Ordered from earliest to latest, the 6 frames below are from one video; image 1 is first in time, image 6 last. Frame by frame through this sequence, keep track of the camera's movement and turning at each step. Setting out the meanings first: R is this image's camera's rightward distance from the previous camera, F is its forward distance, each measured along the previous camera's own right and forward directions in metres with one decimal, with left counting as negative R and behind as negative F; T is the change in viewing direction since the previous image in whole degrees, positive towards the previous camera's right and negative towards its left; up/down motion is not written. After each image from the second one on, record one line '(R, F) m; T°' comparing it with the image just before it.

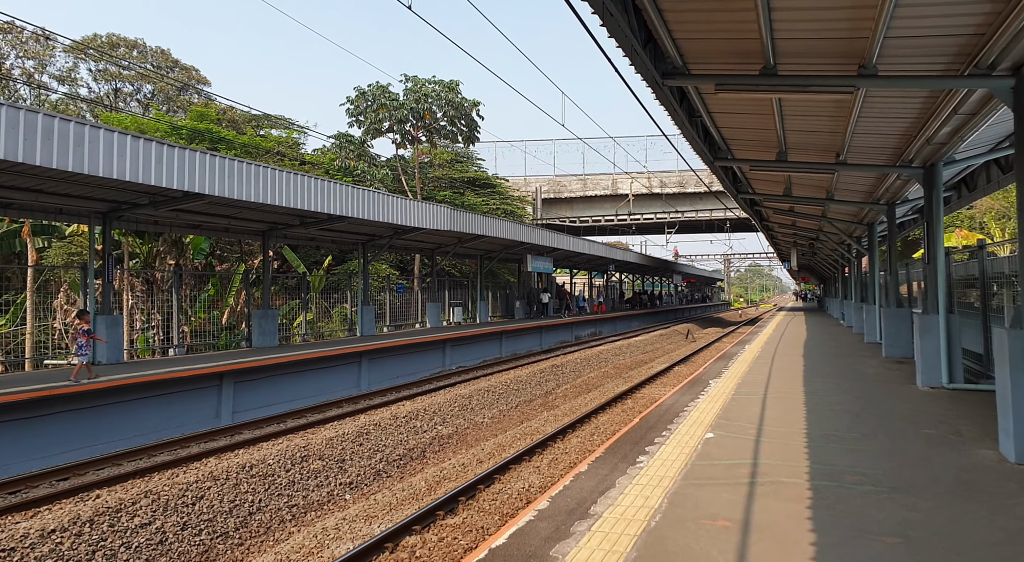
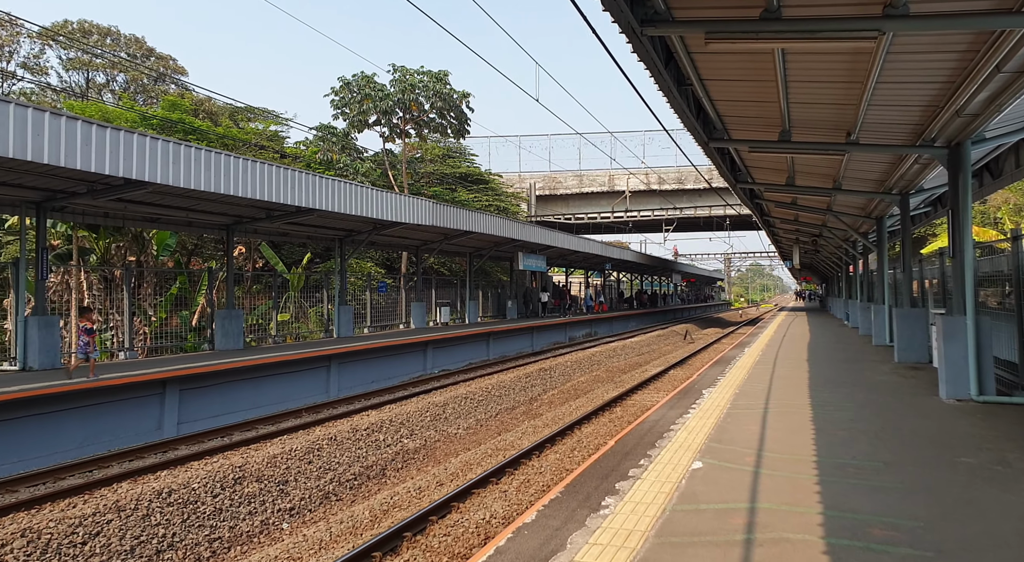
(+0.4, +1.1) m; 0°
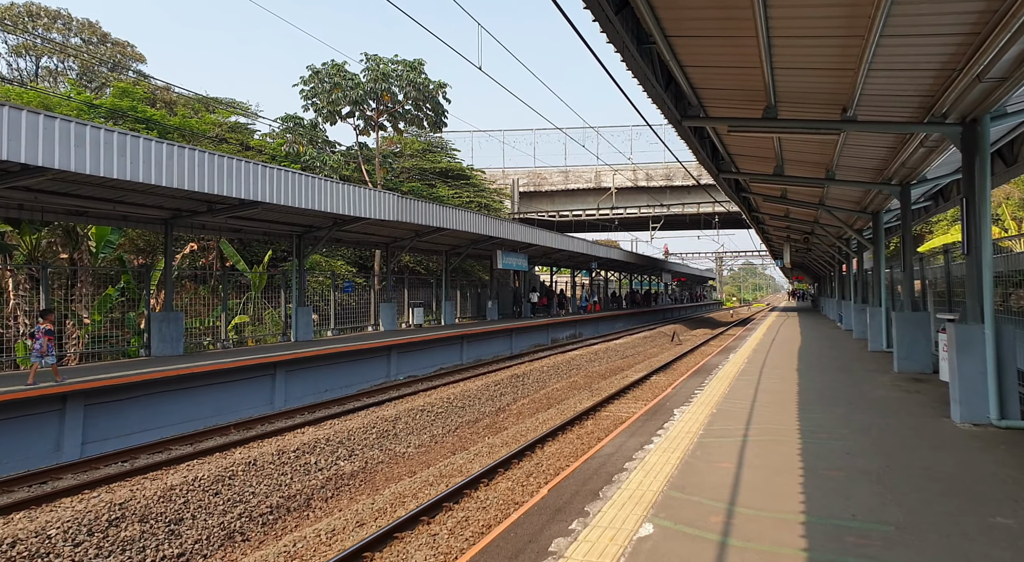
(+0.6, +1.2) m; +1°
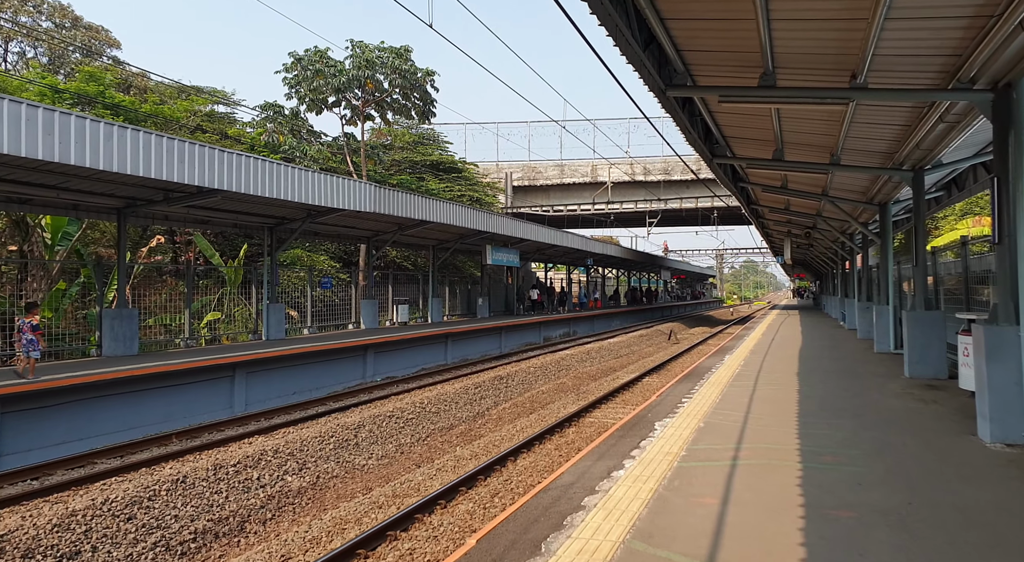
(+0.4, +1.0) m; 0°
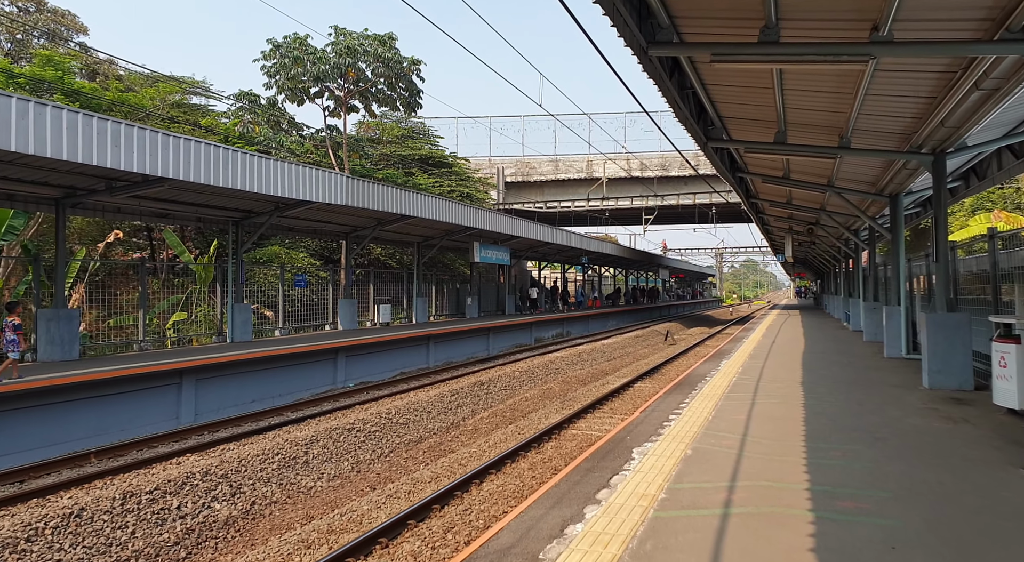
(+0.4, +1.1) m; 0°
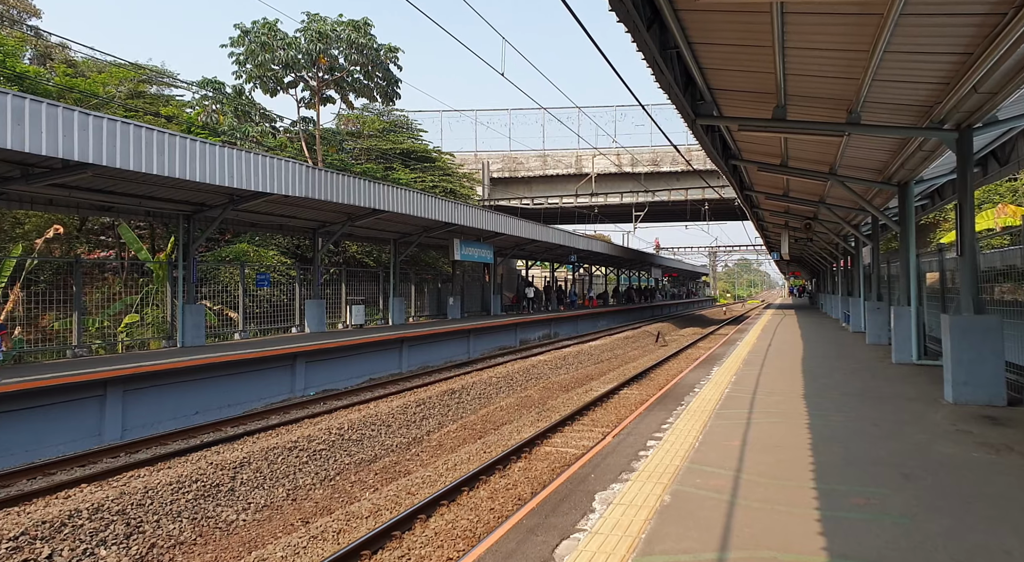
(+0.4, +1.2) m; 0°
